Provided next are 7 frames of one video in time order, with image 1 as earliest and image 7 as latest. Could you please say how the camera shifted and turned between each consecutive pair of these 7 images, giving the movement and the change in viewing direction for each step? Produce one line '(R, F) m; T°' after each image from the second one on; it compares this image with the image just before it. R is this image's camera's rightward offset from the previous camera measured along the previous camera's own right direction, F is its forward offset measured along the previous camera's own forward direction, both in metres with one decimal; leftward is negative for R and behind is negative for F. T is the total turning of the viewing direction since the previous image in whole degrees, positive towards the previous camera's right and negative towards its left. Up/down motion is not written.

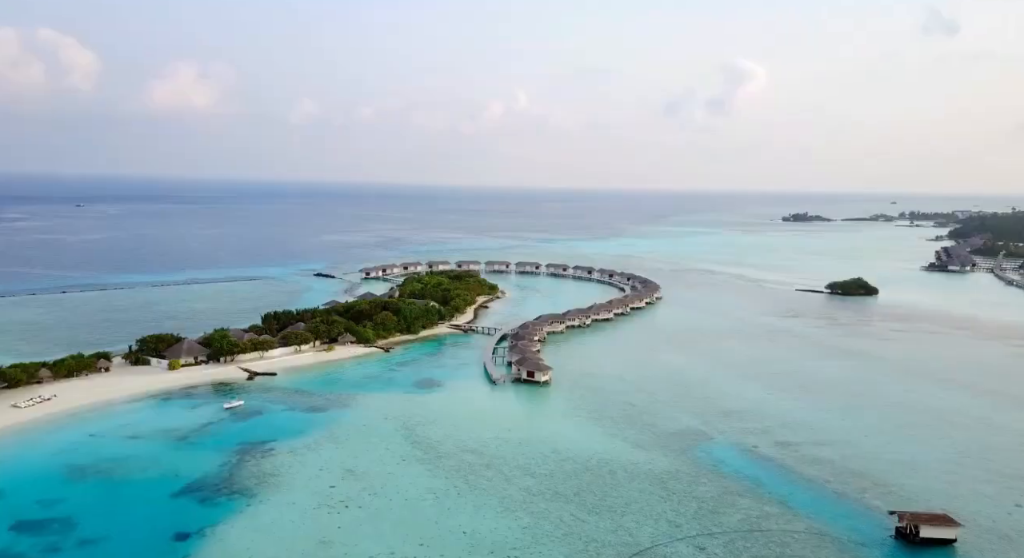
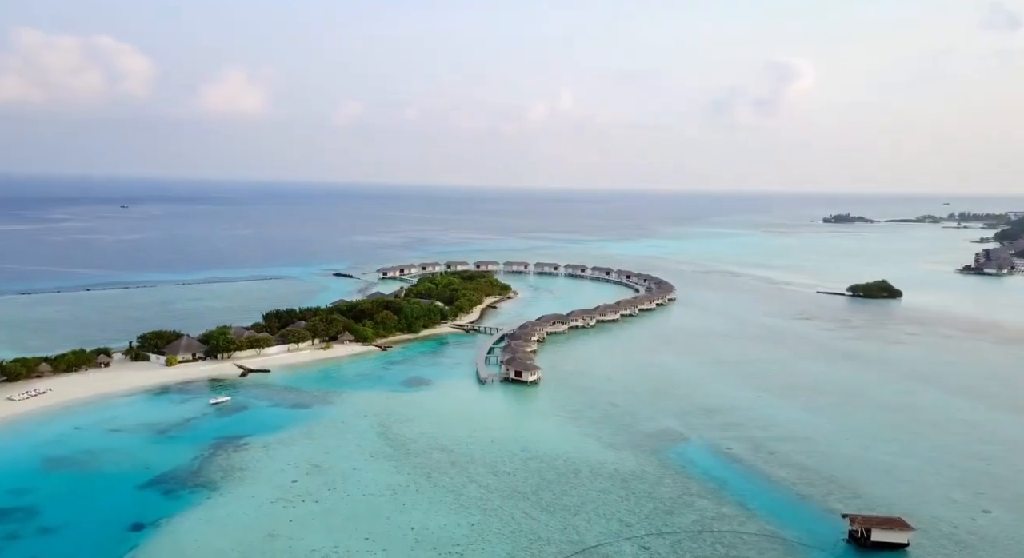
(+1.2, 0.0) m; -2°
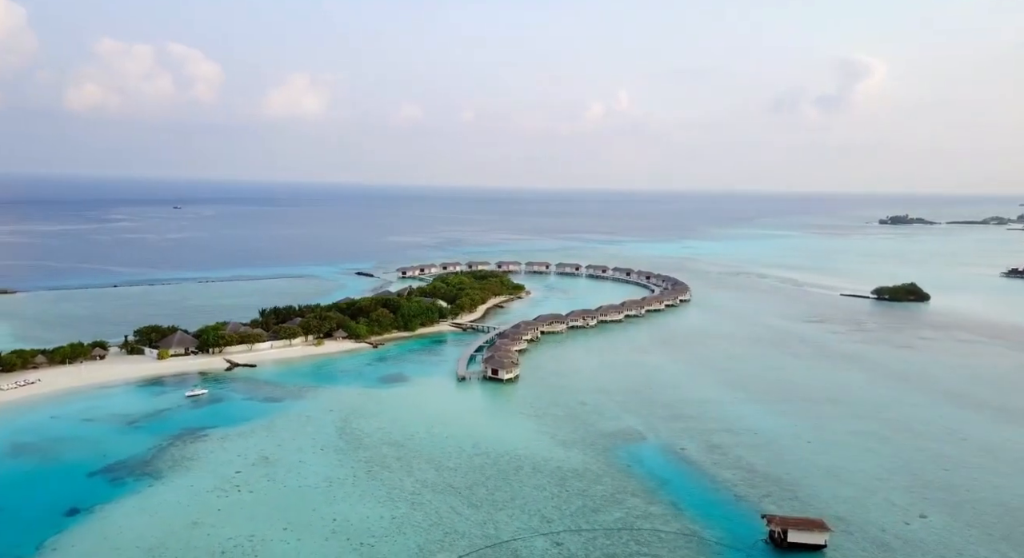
(+1.7, 0.0) m; -3°
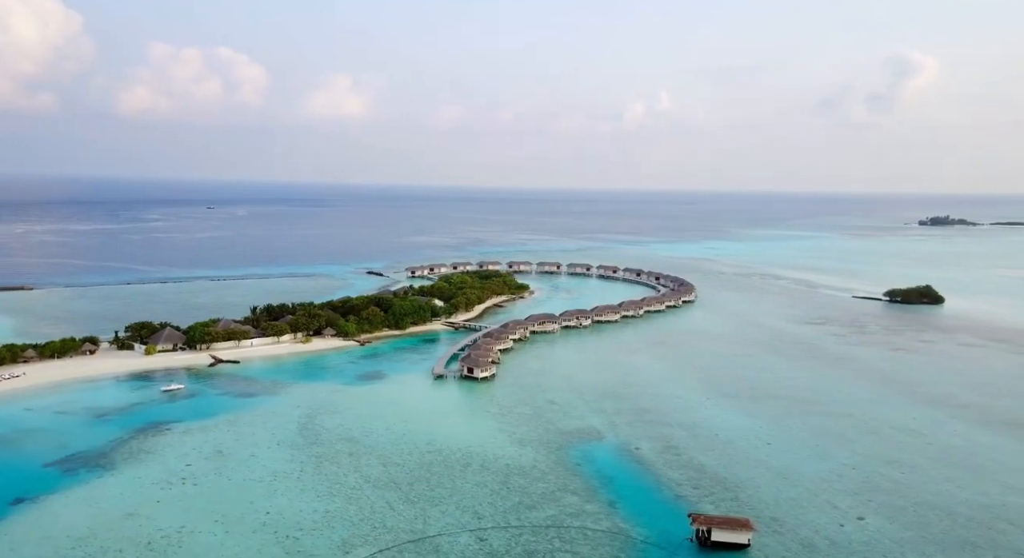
(+1.4, 0.0) m; -2°
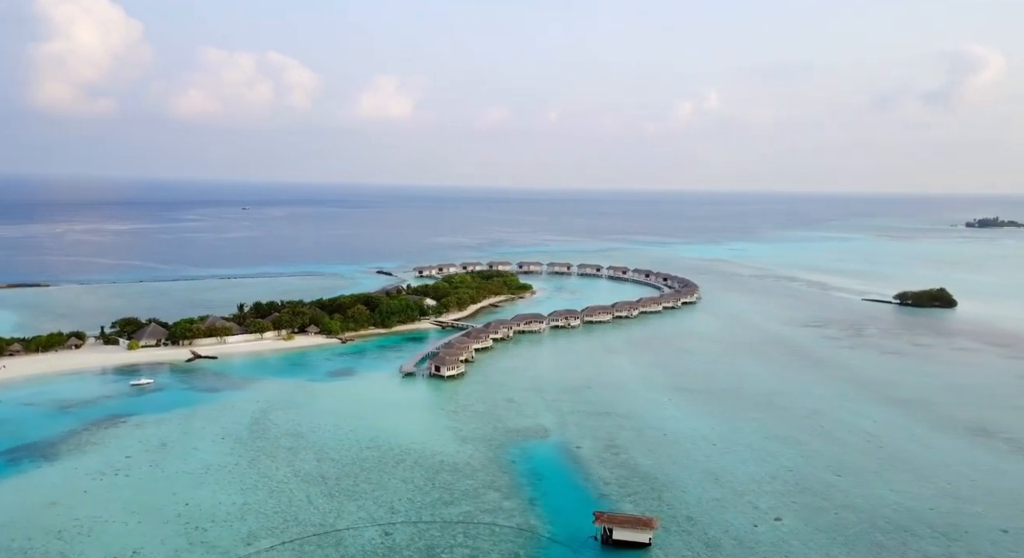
(+1.7, 0.0) m; -2°
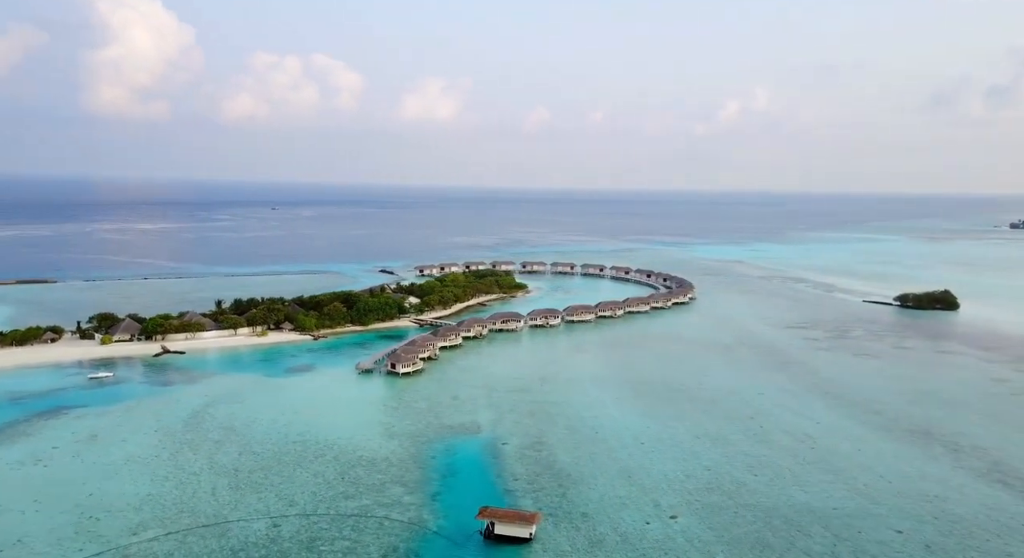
(+1.9, 0.0) m; -2°
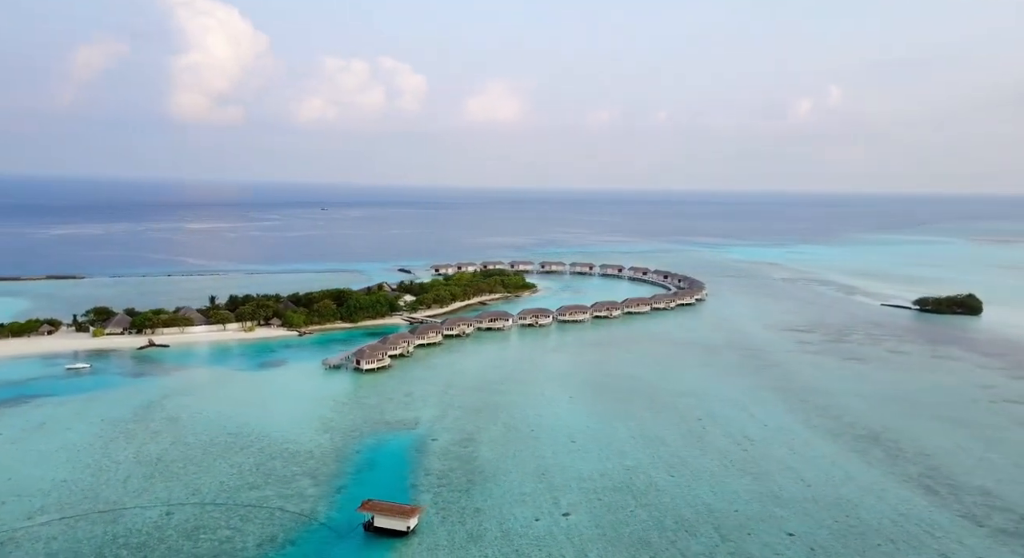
(+2.2, 0.0) m; -3°
